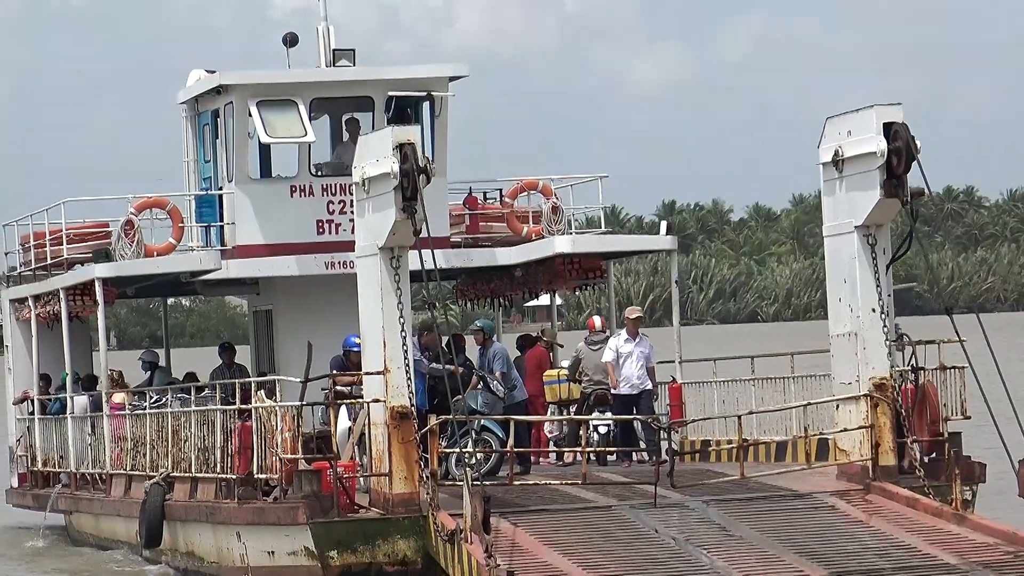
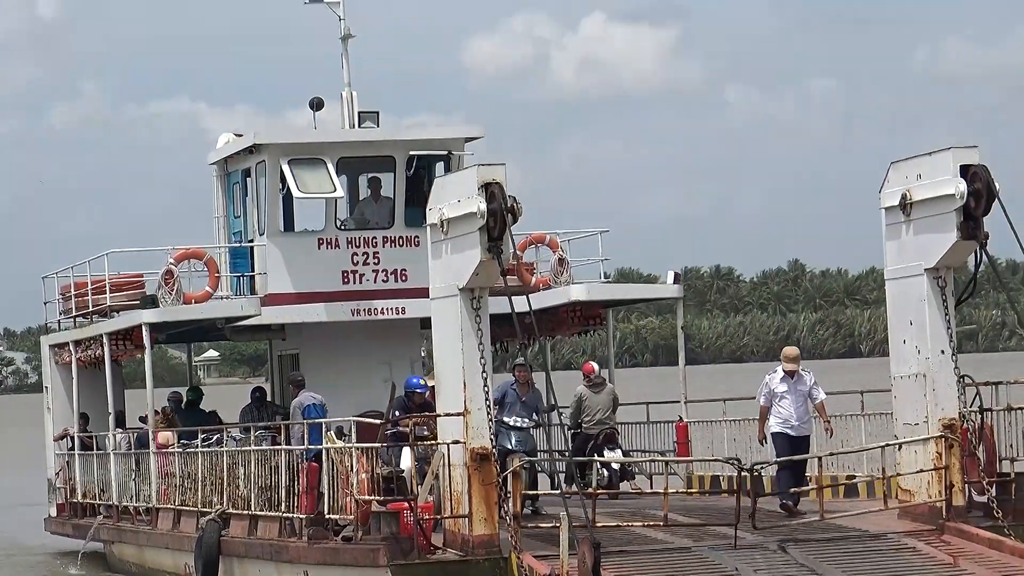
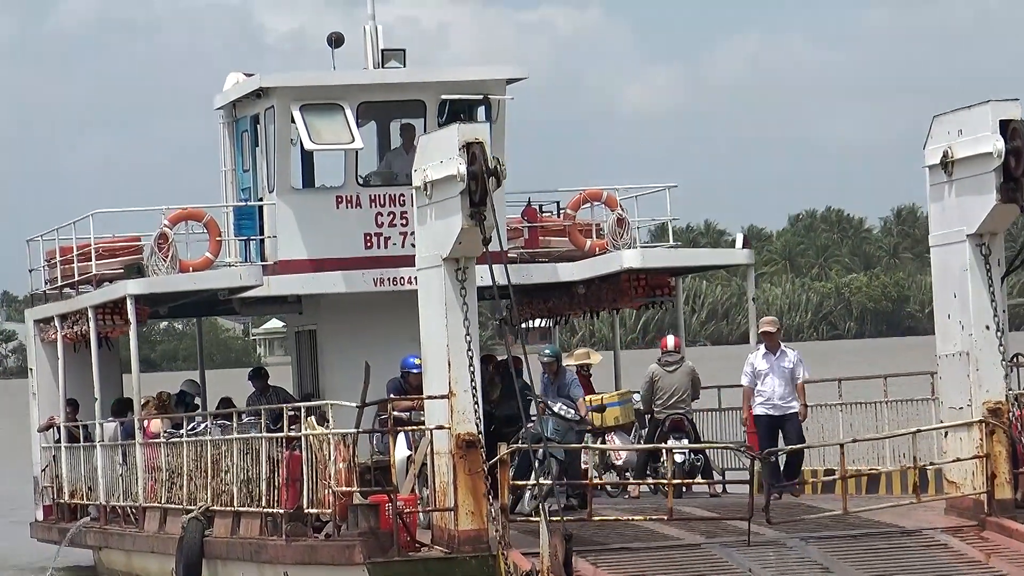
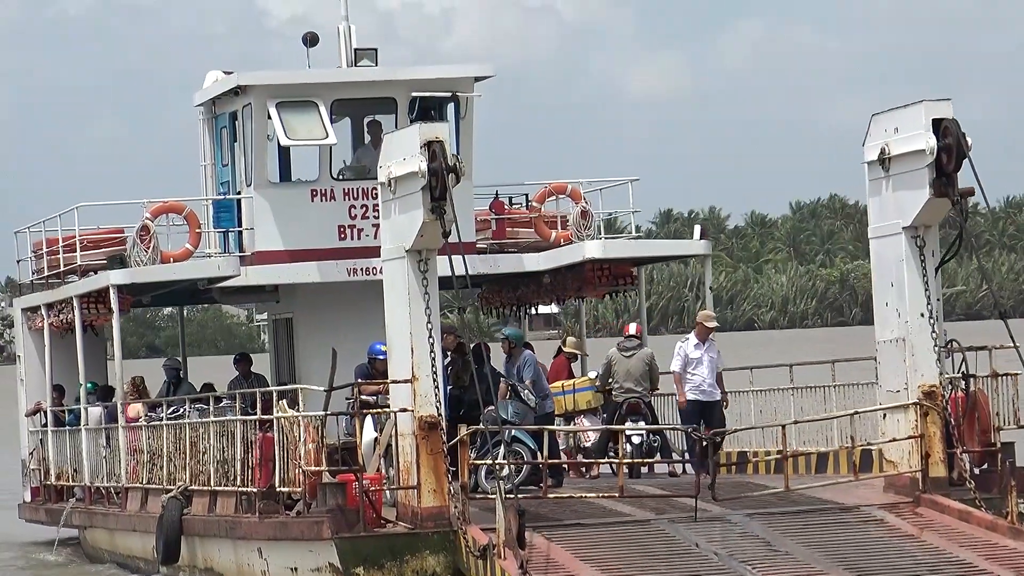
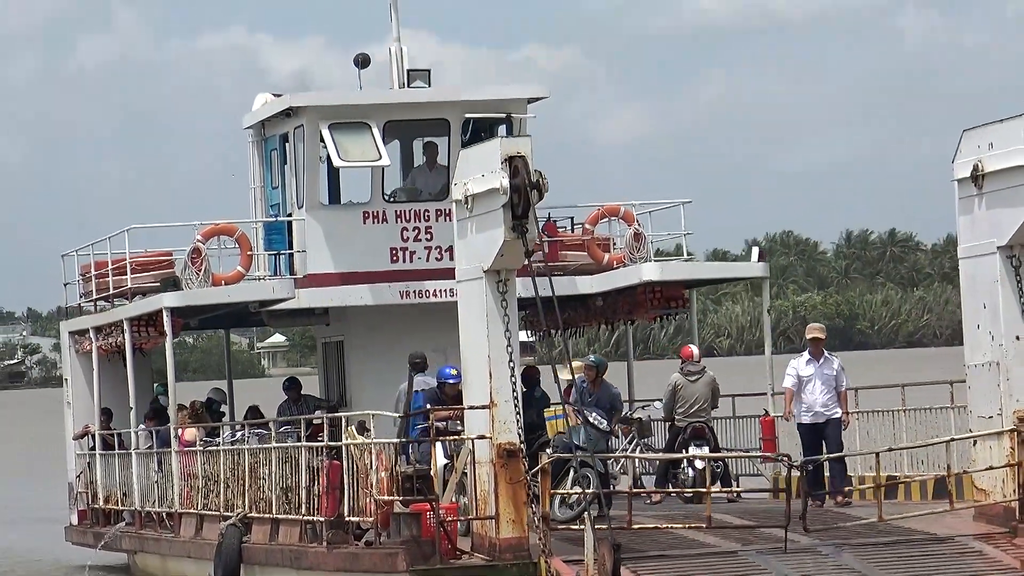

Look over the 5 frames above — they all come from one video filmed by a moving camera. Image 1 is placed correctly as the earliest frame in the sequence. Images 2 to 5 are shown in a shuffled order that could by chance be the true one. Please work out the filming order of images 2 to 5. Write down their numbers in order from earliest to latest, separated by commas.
4, 3, 5, 2
